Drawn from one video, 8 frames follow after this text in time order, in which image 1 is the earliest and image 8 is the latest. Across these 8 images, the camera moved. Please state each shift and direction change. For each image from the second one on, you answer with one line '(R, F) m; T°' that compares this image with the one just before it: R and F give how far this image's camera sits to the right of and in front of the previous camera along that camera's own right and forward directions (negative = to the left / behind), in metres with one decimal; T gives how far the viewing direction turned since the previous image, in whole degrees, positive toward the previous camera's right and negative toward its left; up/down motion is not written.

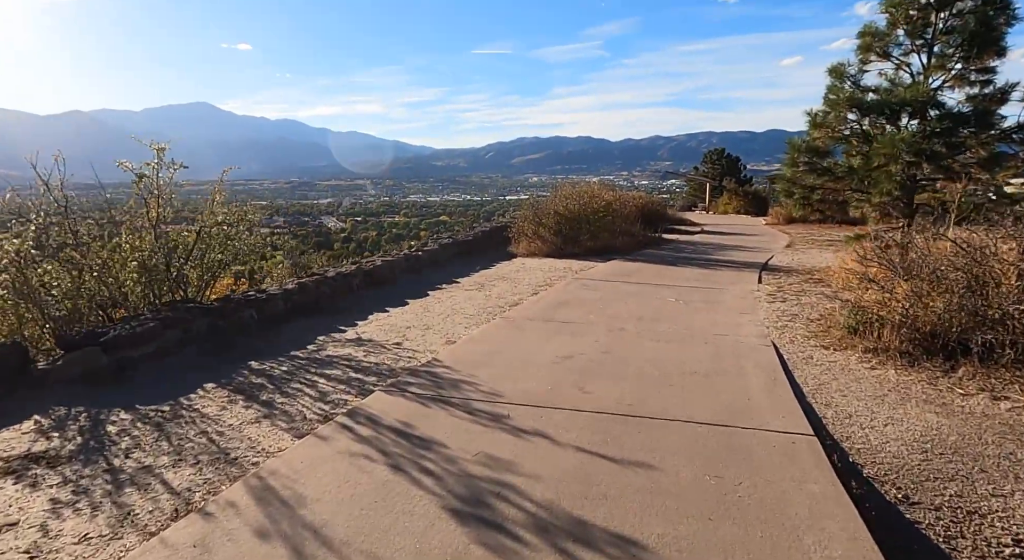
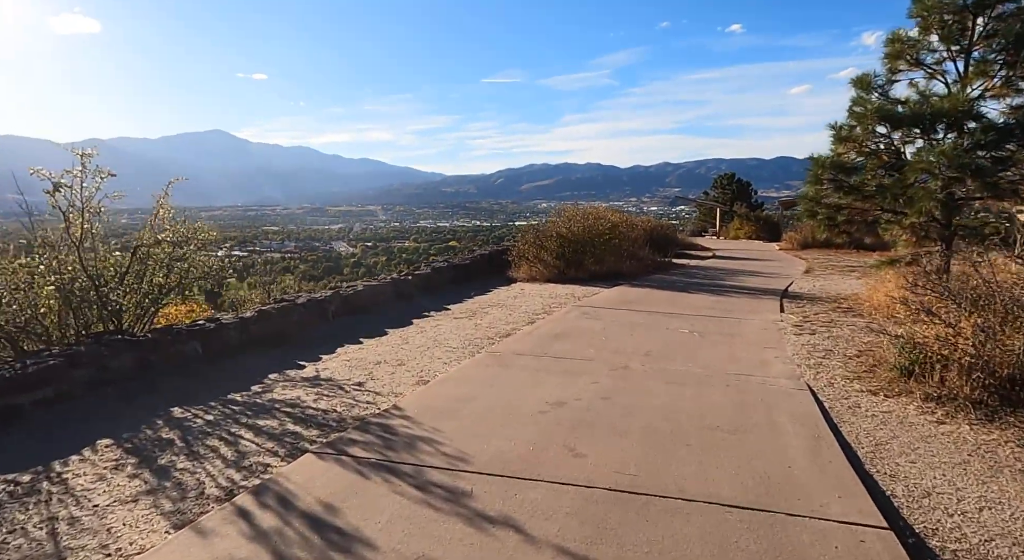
(+0.2, +0.8) m; -1°
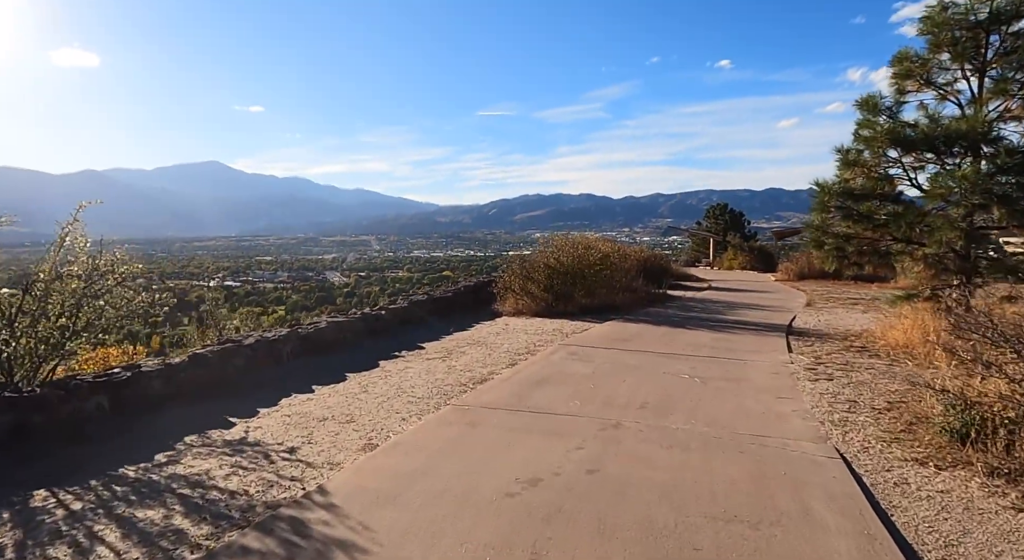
(+0.2, +0.7) m; +1°
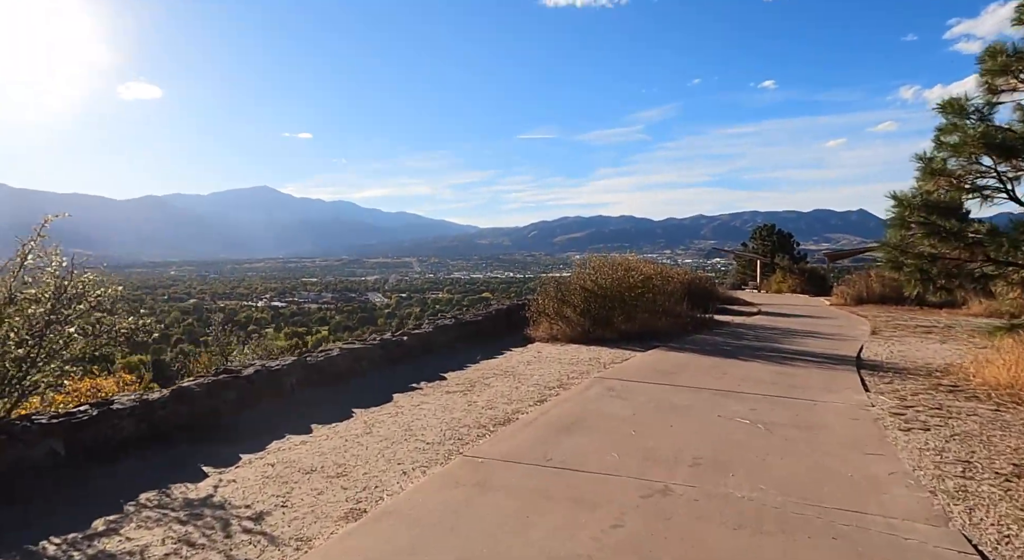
(+0.1, +0.7) m; -4°
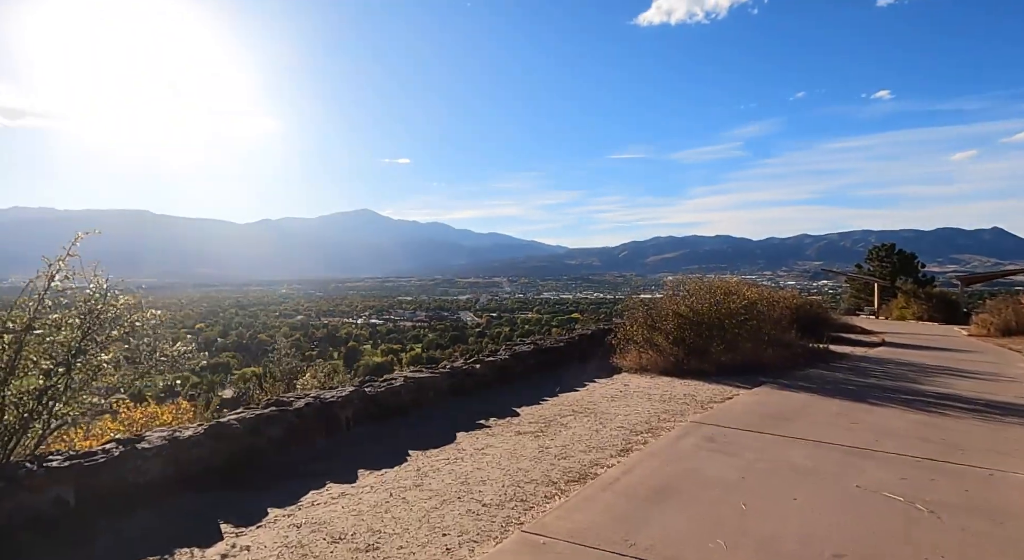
(+0.1, +0.7) m; -8°
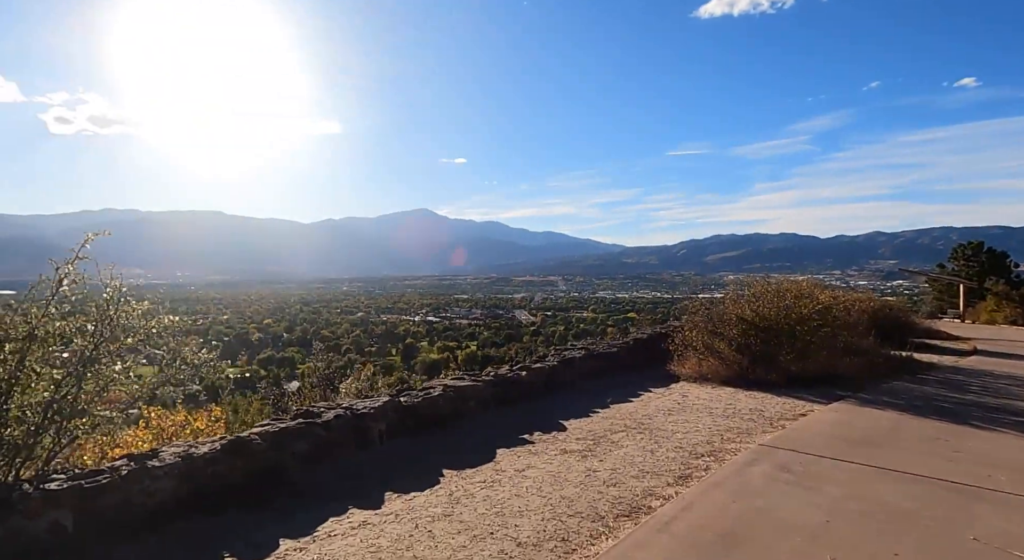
(+0.1, +0.4) m; -5°
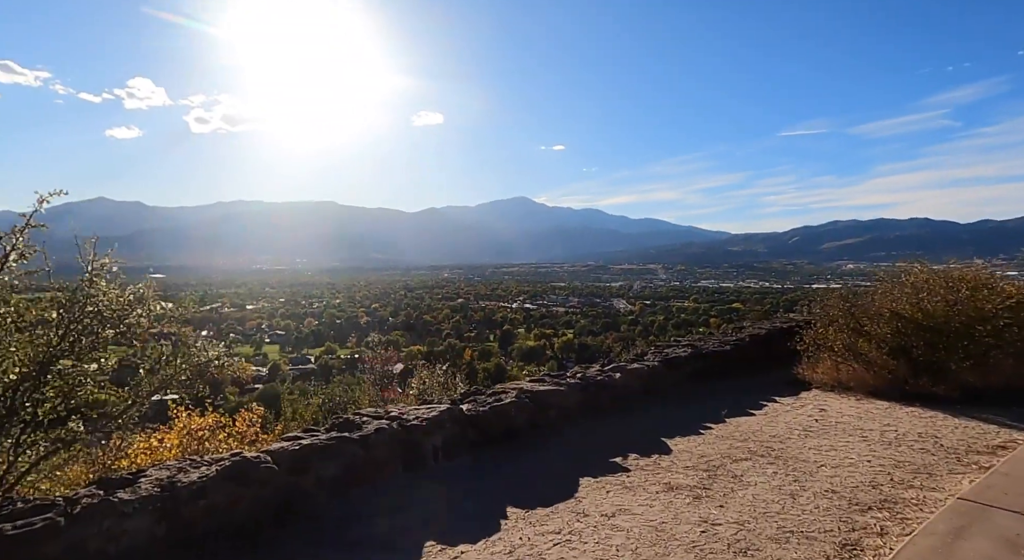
(0.0, +1.1) m; -9°
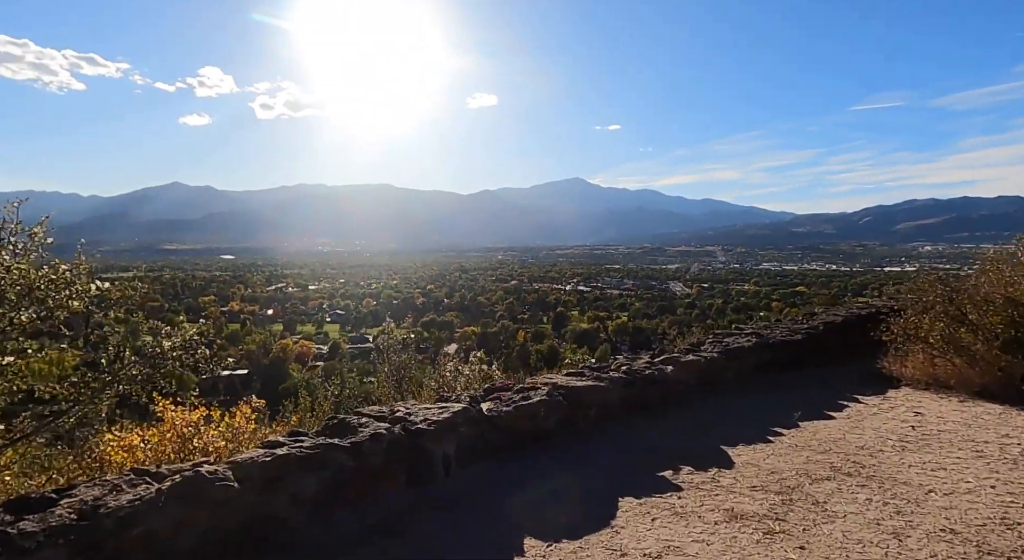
(+0.1, +0.7) m; -5°
